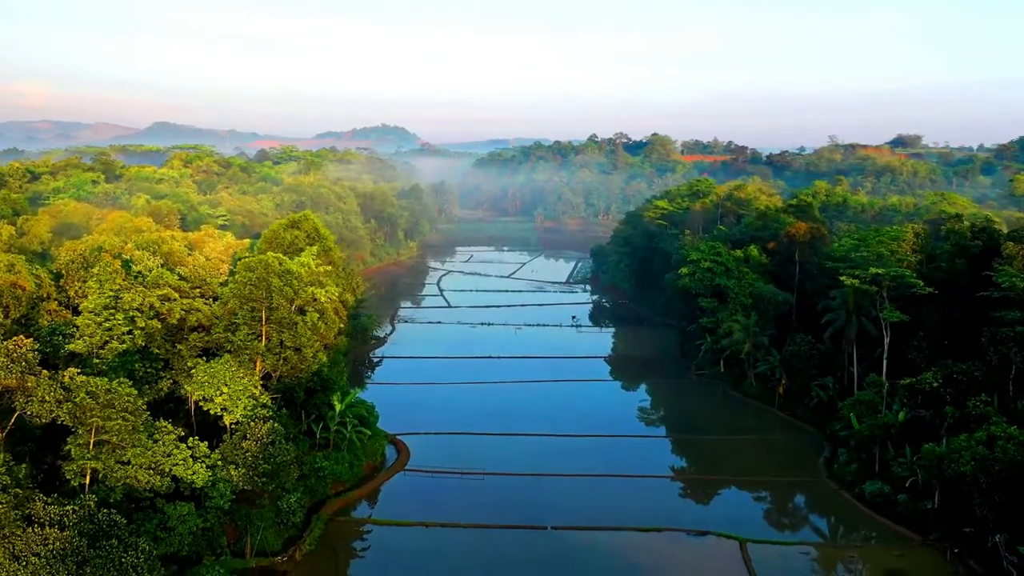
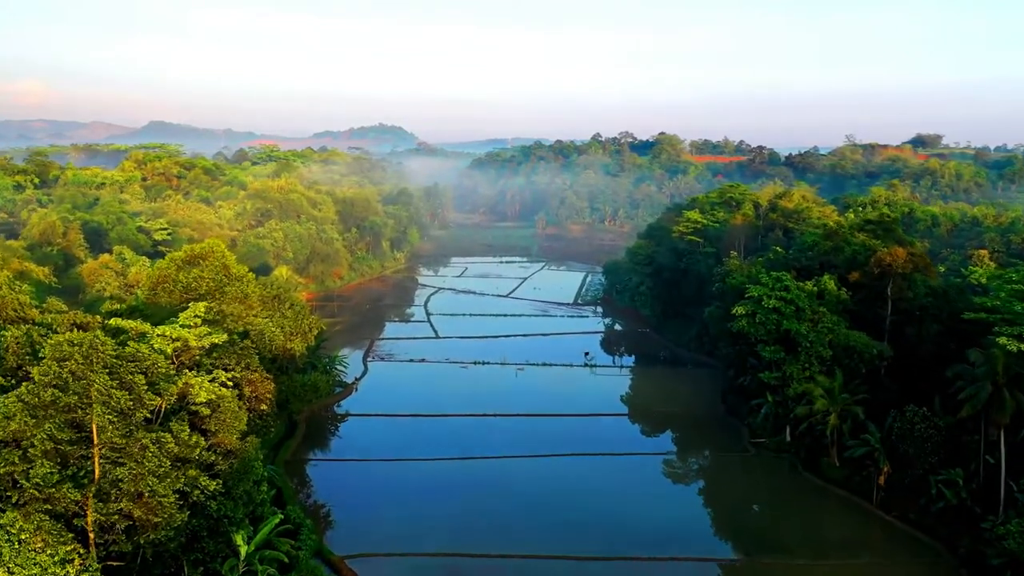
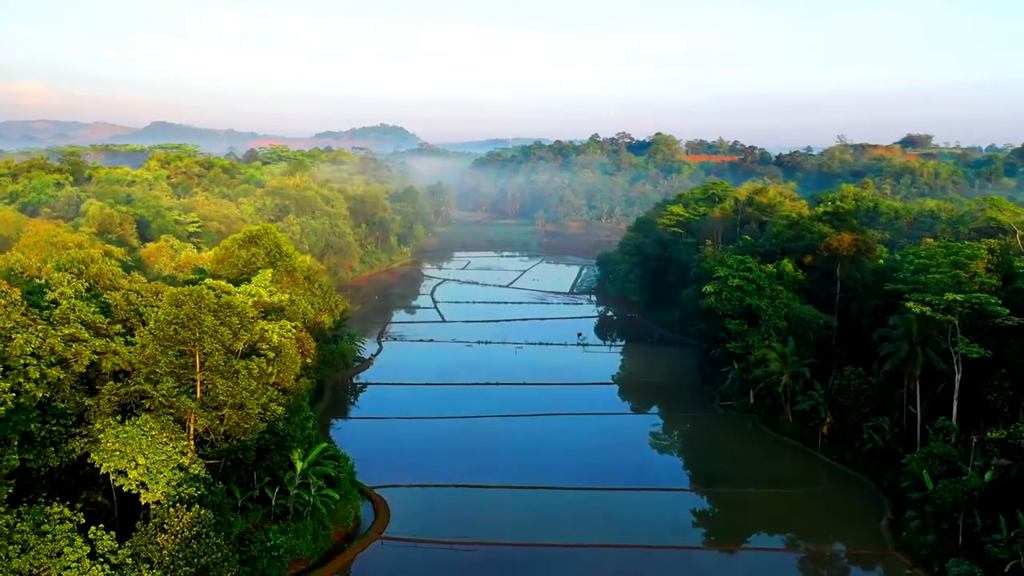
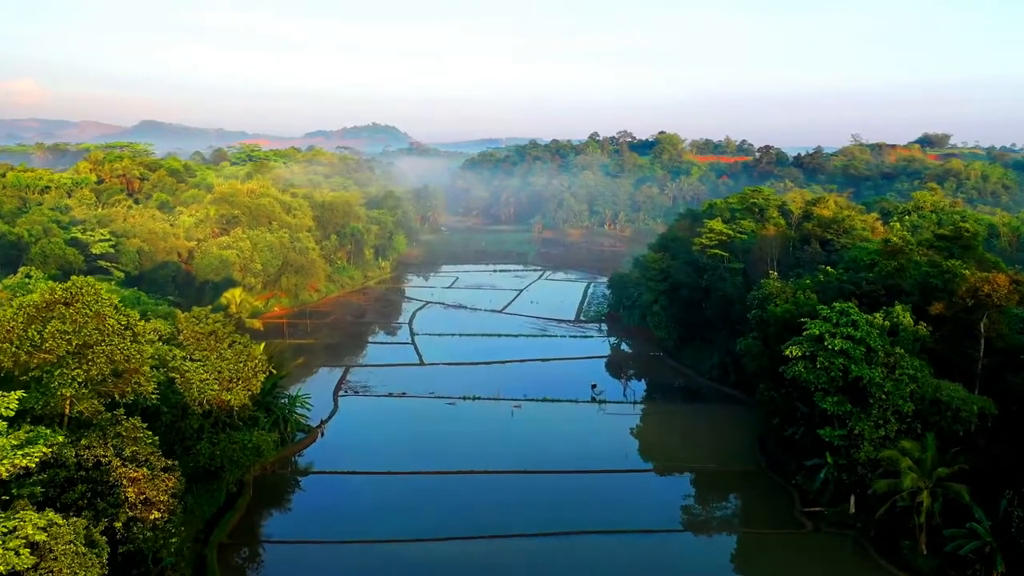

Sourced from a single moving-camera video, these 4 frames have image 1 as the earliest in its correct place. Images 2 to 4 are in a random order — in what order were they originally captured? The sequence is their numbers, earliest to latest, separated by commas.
3, 2, 4
